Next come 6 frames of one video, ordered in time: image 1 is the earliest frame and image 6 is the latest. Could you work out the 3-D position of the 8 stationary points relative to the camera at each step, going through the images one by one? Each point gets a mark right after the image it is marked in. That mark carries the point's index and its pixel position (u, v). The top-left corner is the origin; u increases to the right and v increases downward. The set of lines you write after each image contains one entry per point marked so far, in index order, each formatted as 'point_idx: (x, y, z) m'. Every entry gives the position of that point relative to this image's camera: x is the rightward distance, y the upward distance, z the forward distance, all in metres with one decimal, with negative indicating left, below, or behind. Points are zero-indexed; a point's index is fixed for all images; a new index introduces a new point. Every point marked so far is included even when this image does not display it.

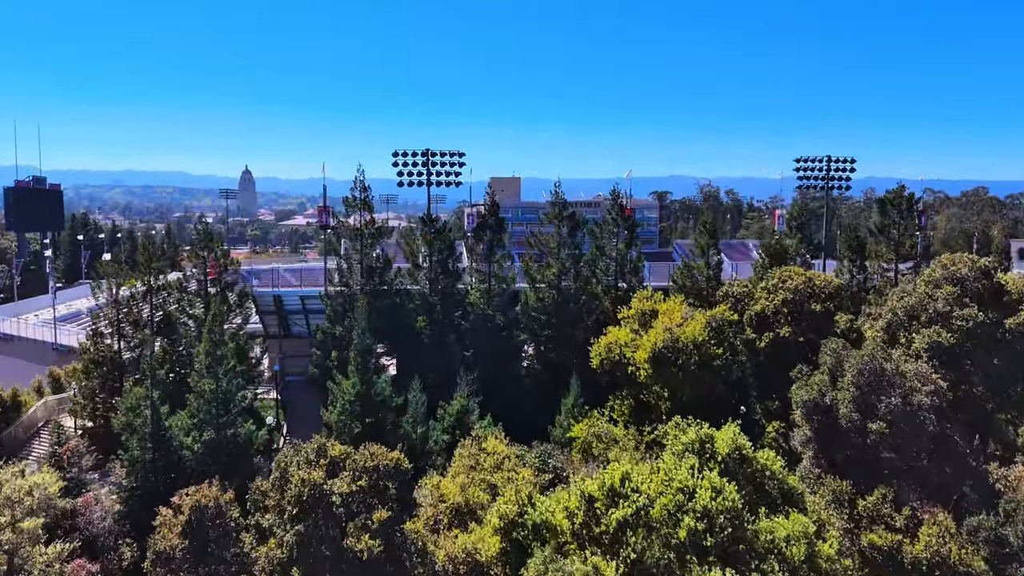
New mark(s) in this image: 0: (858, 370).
0: (+9.3, -2.2, +19.7) m
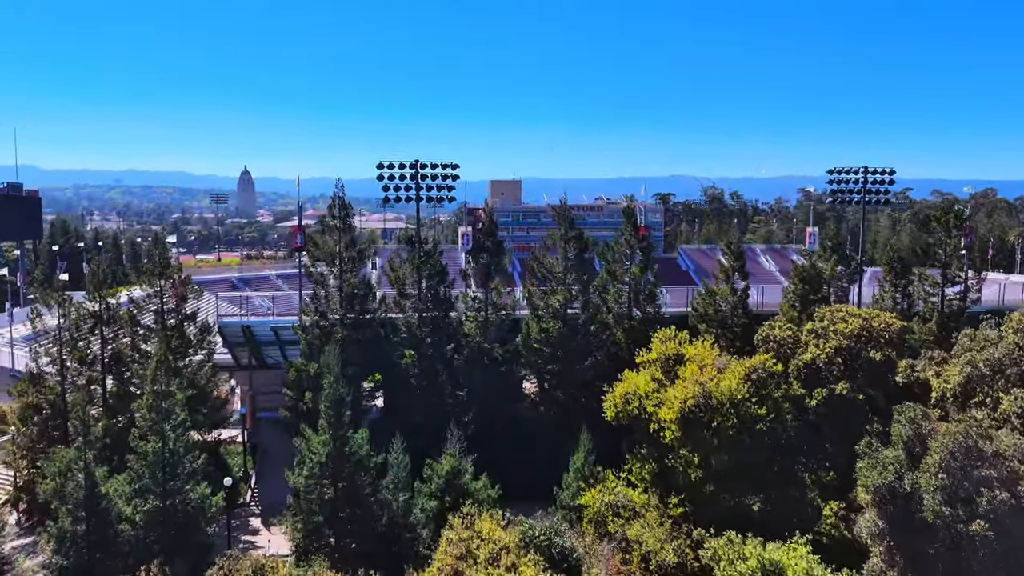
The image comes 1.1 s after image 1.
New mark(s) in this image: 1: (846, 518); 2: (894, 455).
0: (+9.3, -3.5, +15.7) m
1: (+8.3, -5.7, +18.3) m
2: (+8.6, -3.8, +16.6) m
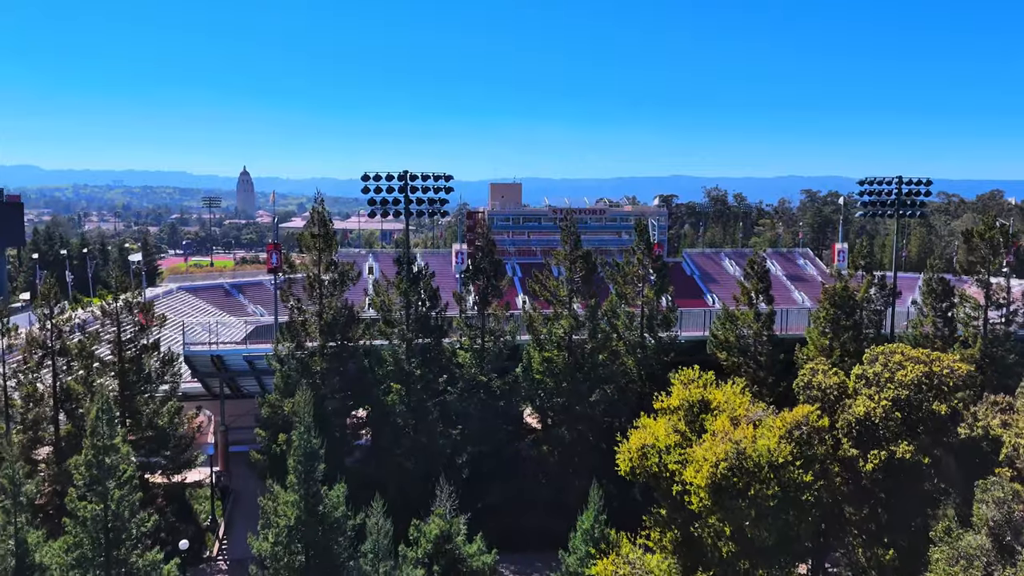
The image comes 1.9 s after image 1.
0: (+9.2, -4.4, +12.6) m
1: (+8.3, -6.7, +15.2) m
2: (+8.6, -4.7, +13.5) m
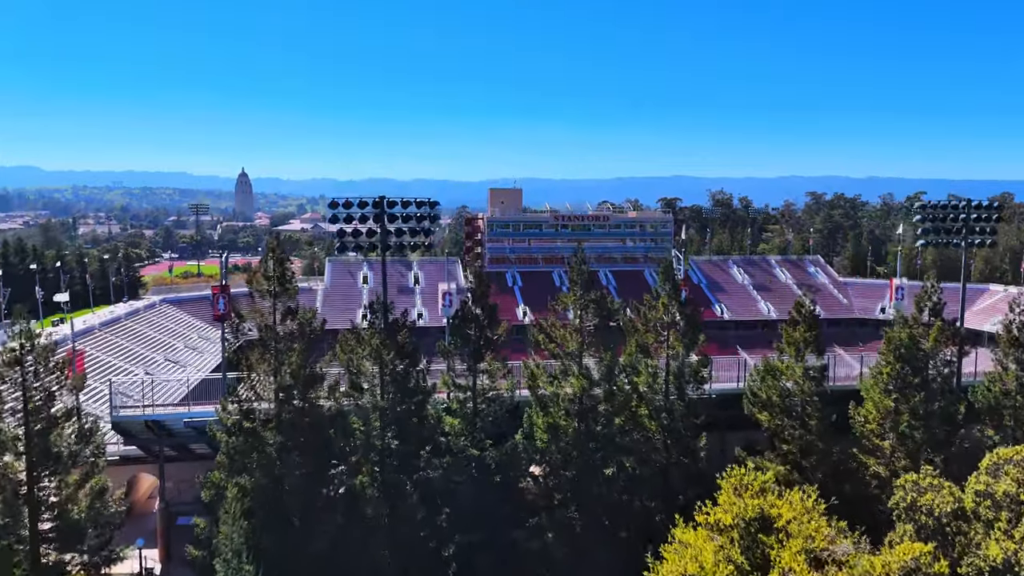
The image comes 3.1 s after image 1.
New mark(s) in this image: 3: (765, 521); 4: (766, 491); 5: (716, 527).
0: (+9.1, -6.0, +7.7) m
1: (+8.2, -8.2, +10.4) m
2: (+8.5, -6.3, +8.7) m
3: (+5.1, -4.6, +14.8) m
4: (+5.4, -4.1, +15.4) m
5: (+4.2, -4.9, +15.0) m
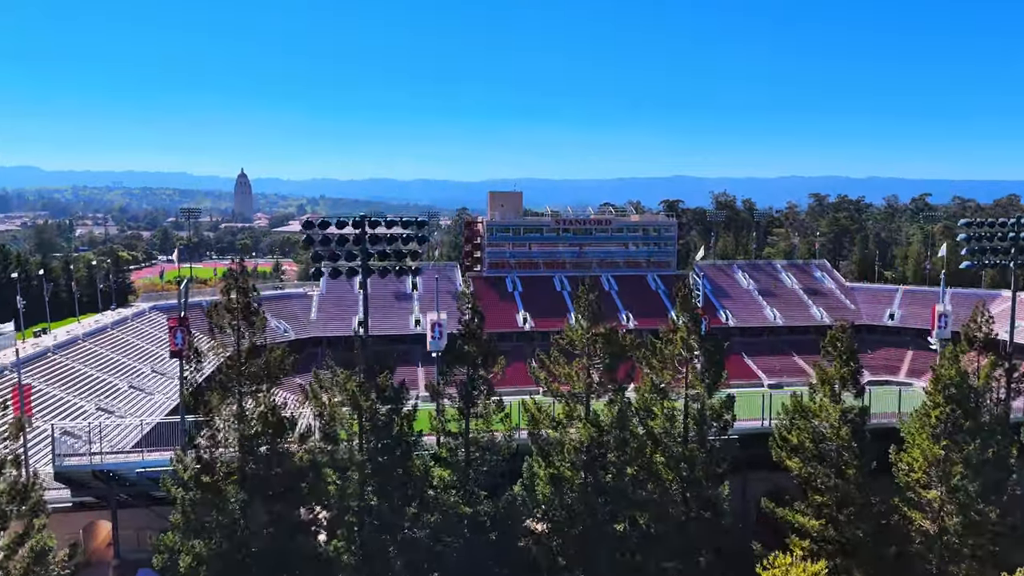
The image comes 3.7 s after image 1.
0: (+9.1, -6.8, +4.9) m
1: (+8.1, -9.1, +7.6) m
2: (+8.5, -7.2, +5.9) m
3: (+5.0, -5.5, +12.0) m
4: (+5.3, -5.0, +12.7) m
5: (+4.1, -5.8, +12.2) m
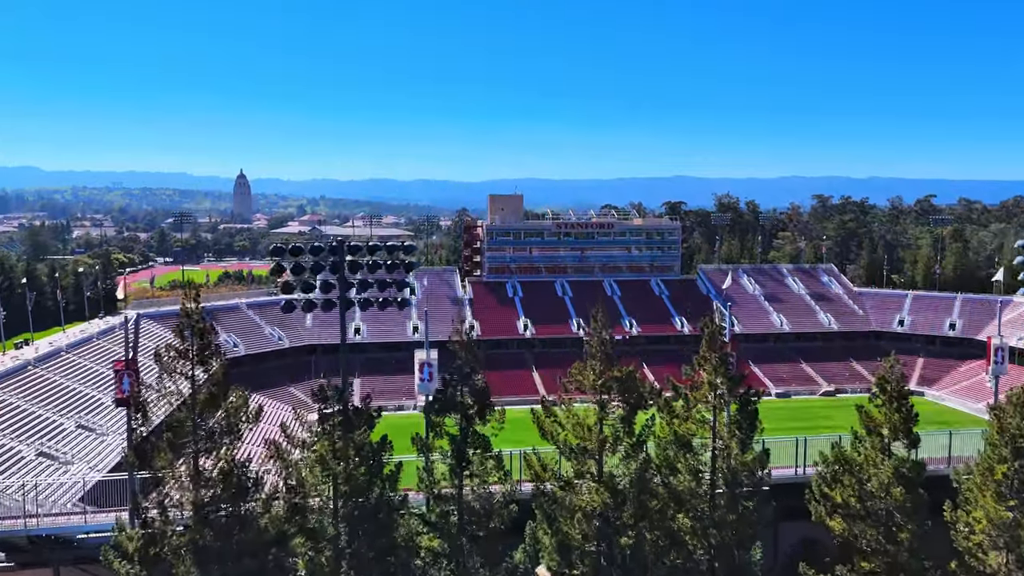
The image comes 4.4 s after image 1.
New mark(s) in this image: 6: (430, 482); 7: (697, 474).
0: (+9.1, -7.7, +2.2) m
1: (+8.1, -10.0, +4.8) m
2: (+8.5, -8.0, +3.1) m
3: (+5.0, -6.3, +9.2) m
4: (+5.3, -5.9, +9.9) m
5: (+4.1, -6.6, +9.4) m
6: (-2.0, -4.6, +17.5) m
7: (+4.4, -4.4, +17.3) m
